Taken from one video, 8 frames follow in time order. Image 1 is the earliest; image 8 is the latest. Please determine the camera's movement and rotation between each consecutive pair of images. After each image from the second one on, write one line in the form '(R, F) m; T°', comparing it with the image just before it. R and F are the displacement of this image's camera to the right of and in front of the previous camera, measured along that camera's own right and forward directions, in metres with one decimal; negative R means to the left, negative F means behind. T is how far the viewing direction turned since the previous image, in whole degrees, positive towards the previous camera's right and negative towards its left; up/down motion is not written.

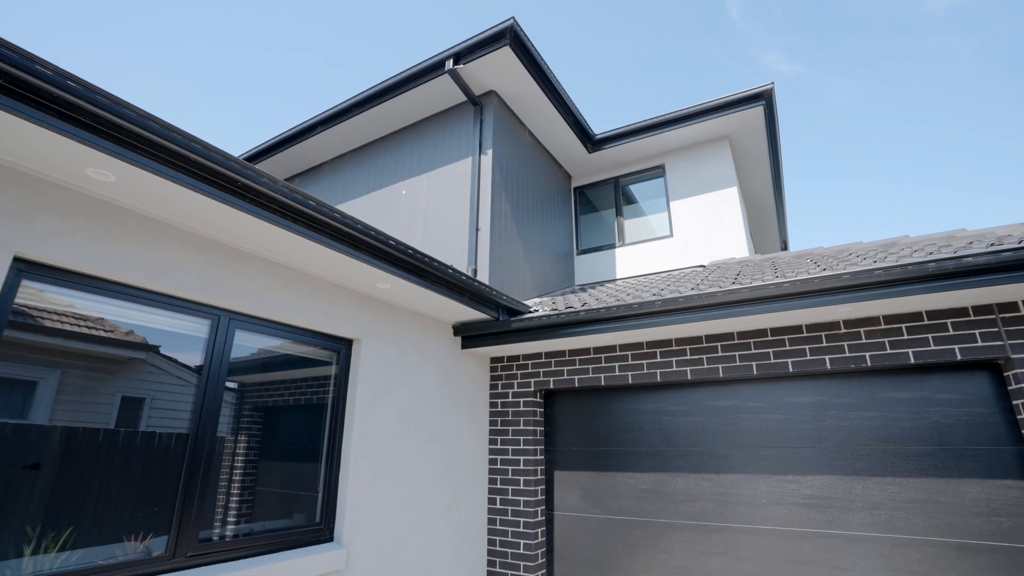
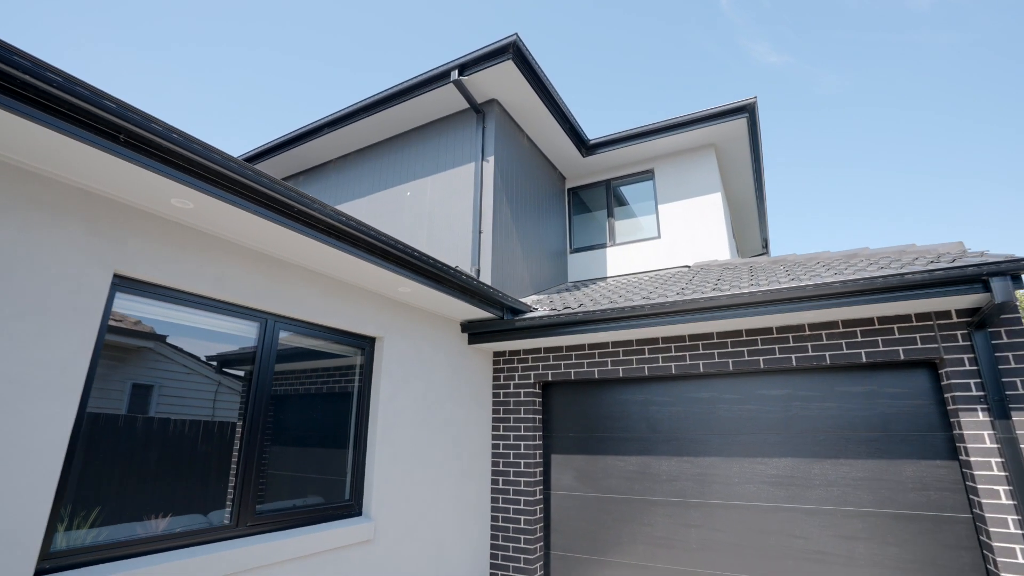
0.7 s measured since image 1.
(-0.2, -0.5) m; +2°
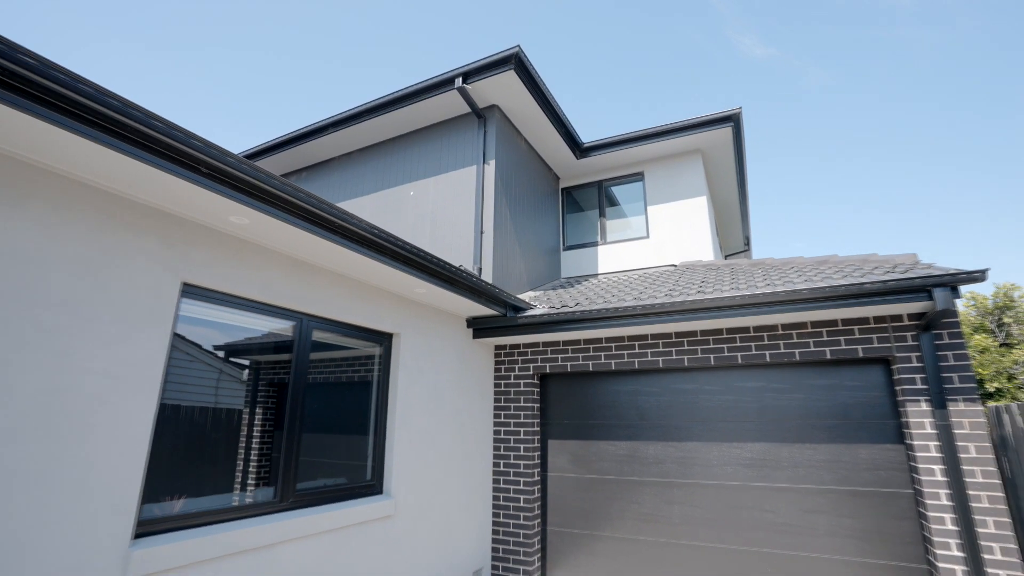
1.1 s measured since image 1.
(-0.2, -0.4) m; +2°
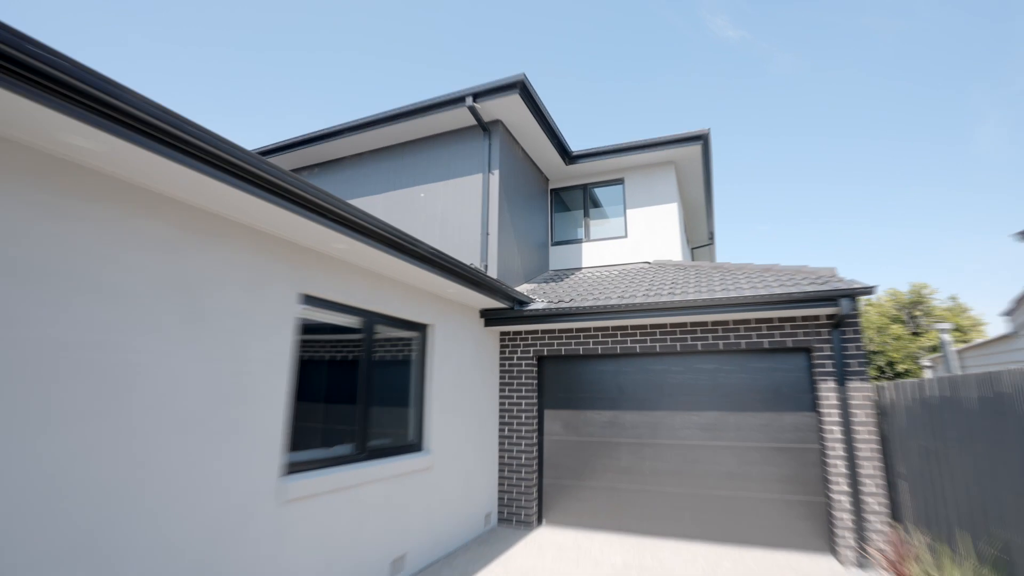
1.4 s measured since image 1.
(-0.5, -1.2) m; +4°
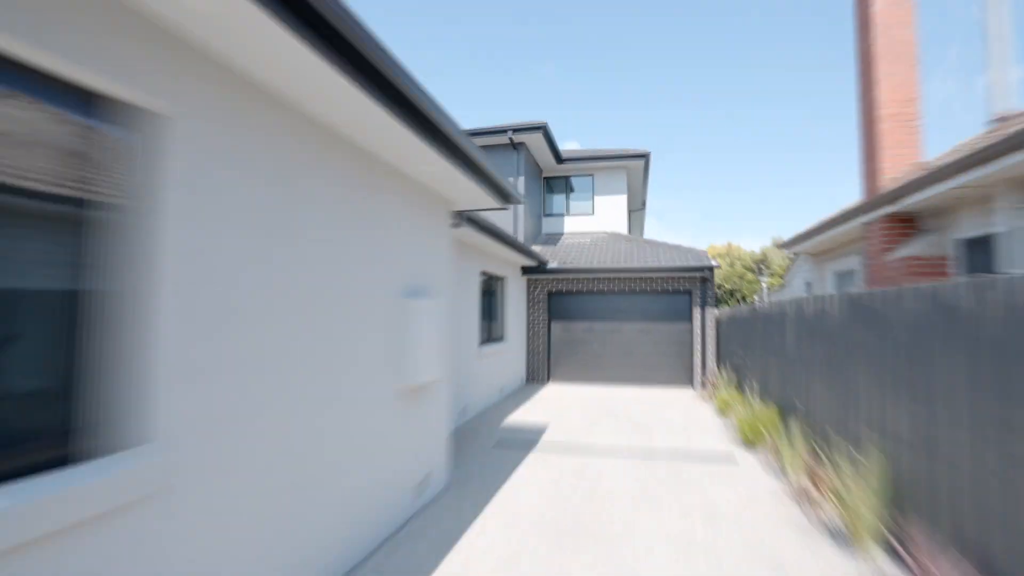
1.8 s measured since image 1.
(-2.6, -5.2) m; +9°
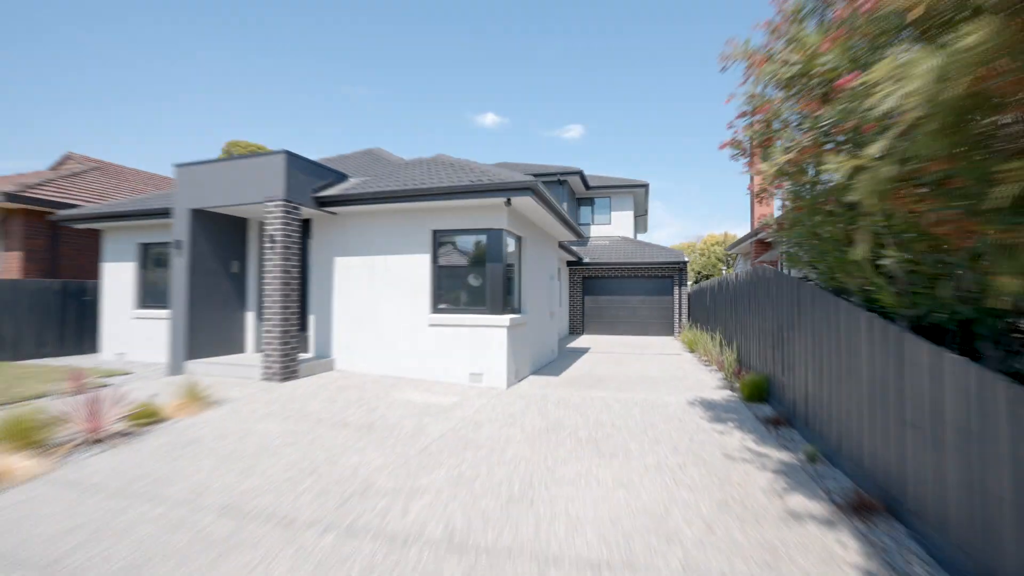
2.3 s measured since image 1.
(-1.8, -7.7) m; -1°
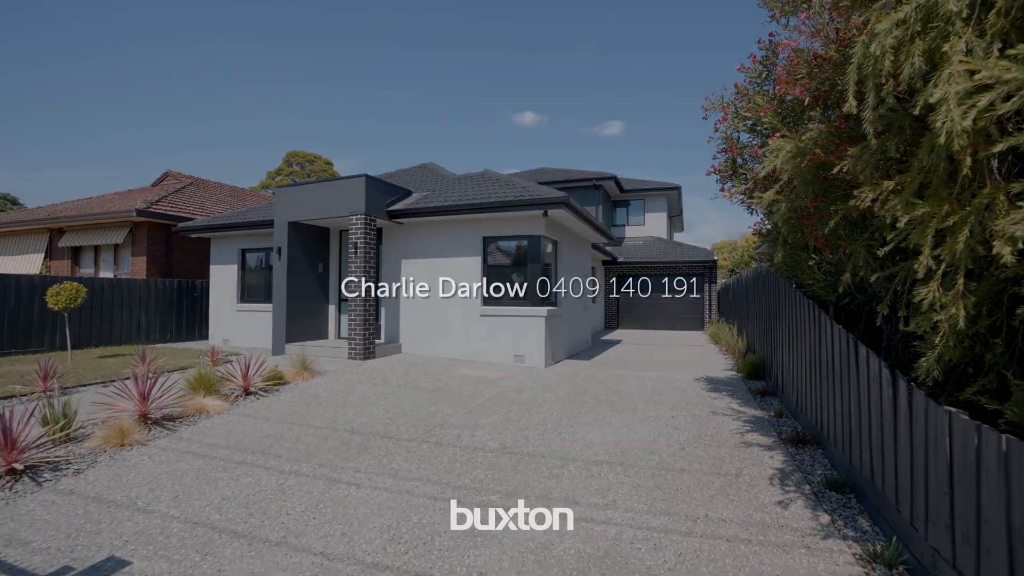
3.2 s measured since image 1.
(+0.1, -1.7) m; -5°
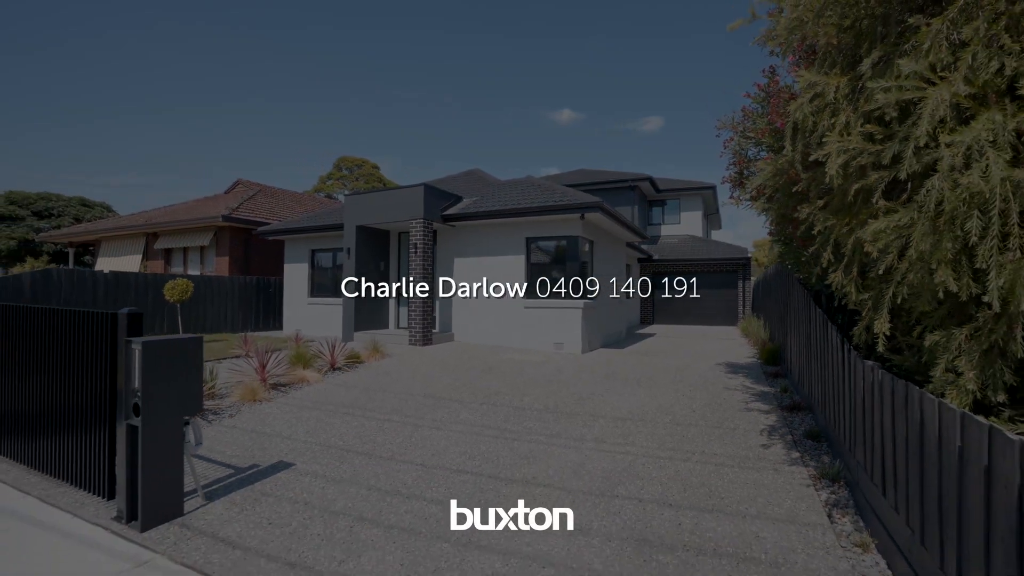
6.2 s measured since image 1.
(0.0, -1.3) m; -5°
